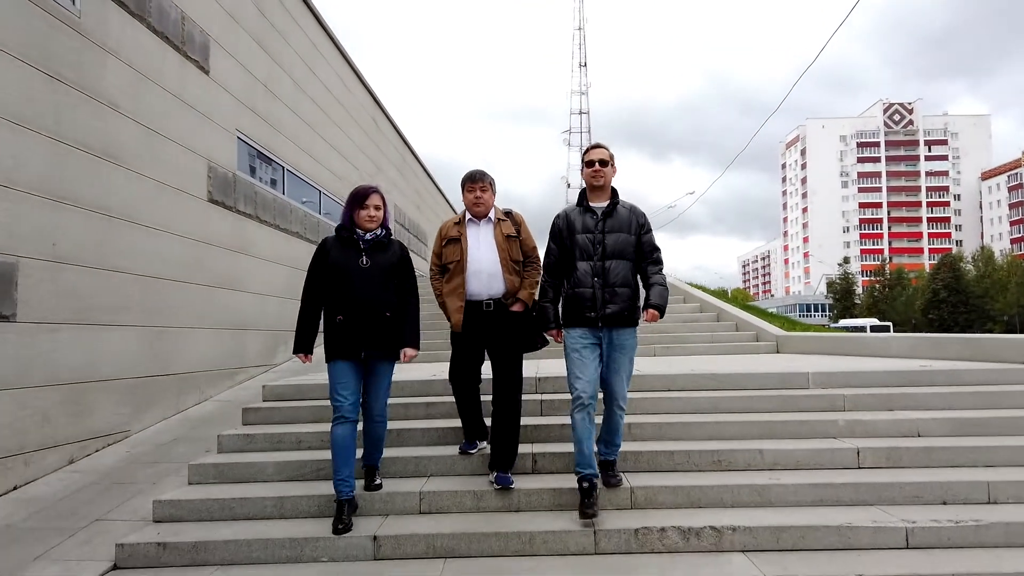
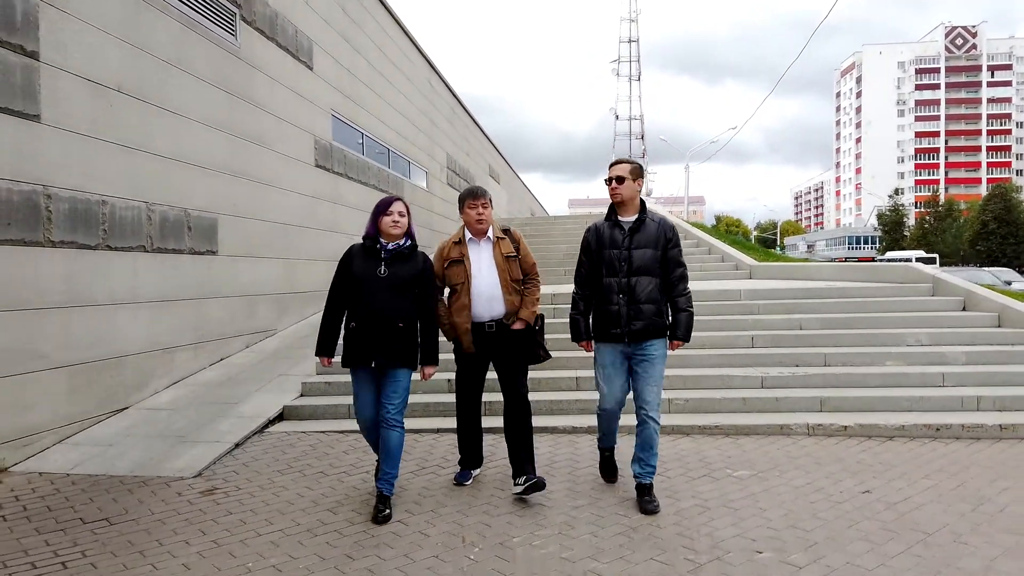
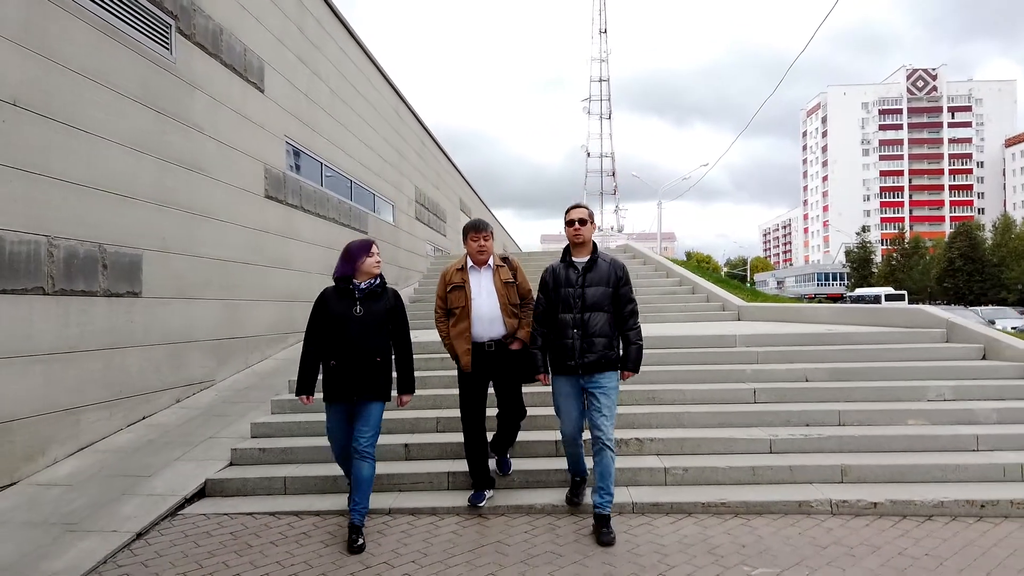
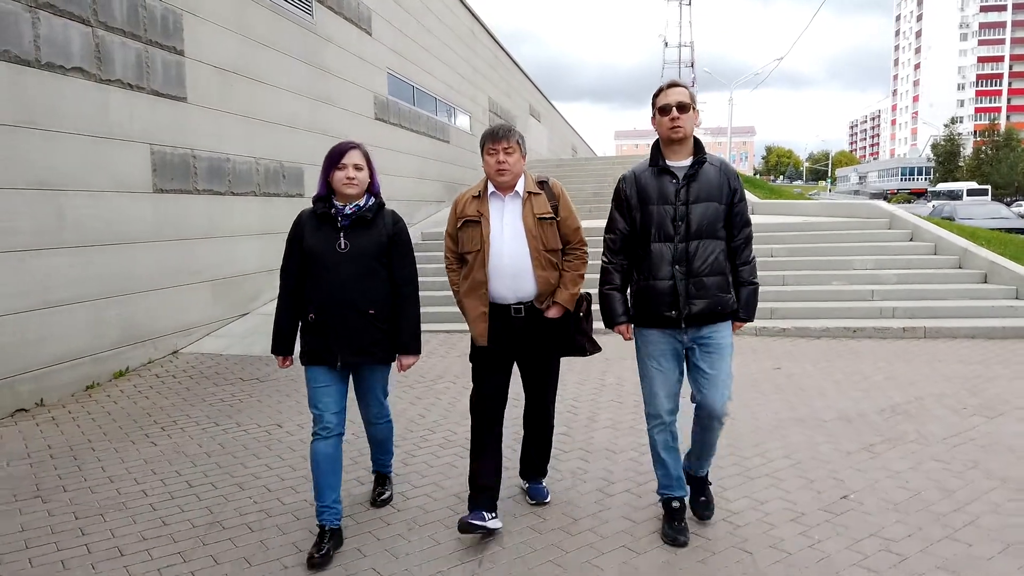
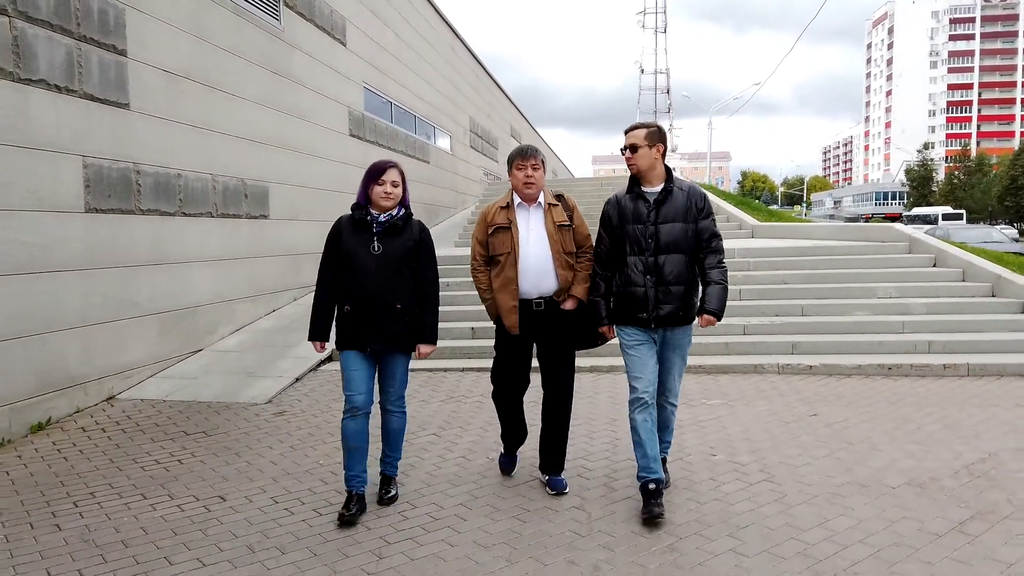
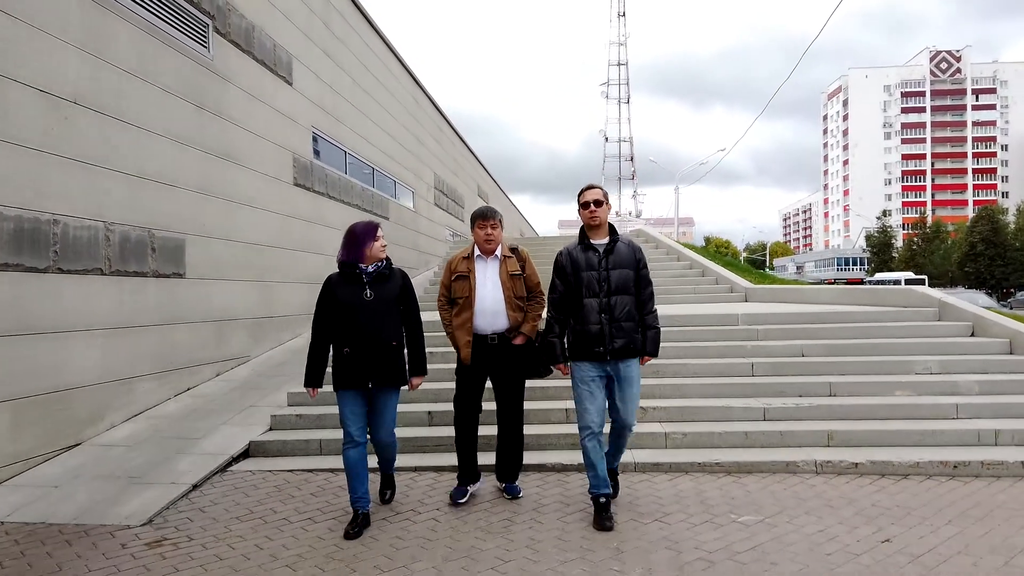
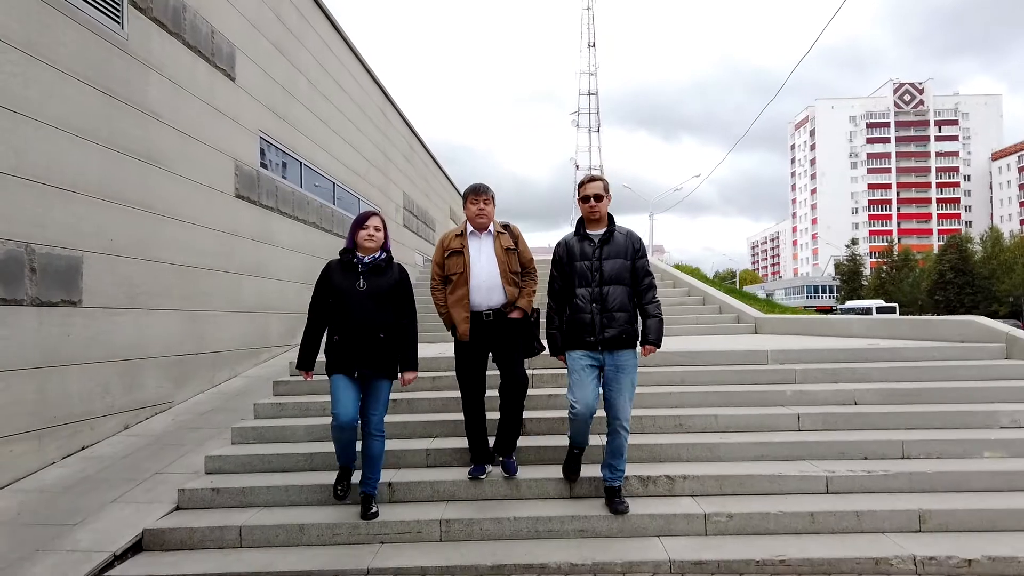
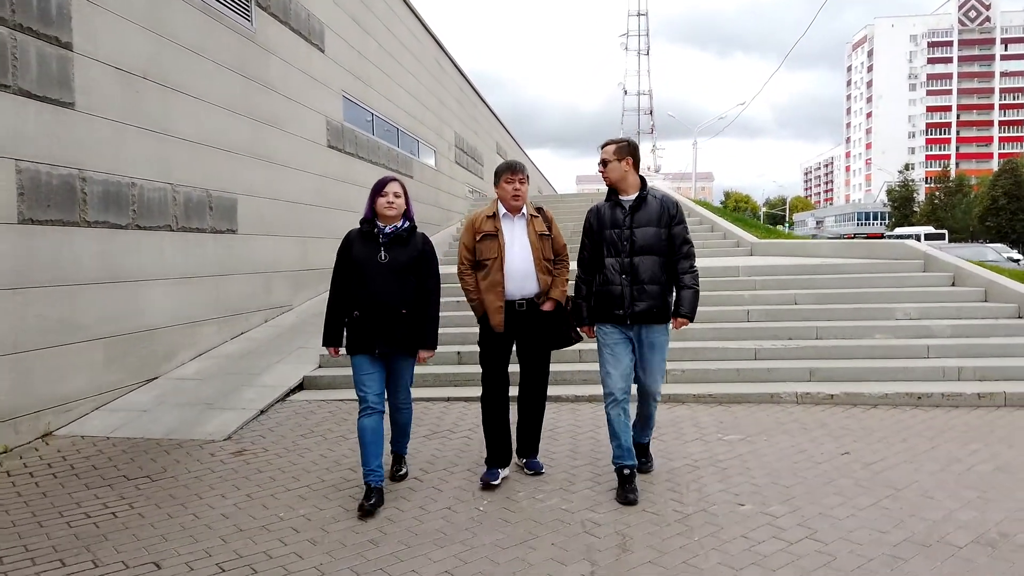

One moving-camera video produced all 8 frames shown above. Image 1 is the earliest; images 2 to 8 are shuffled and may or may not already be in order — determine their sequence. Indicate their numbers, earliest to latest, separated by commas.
7, 3, 6, 2, 8, 5, 4
